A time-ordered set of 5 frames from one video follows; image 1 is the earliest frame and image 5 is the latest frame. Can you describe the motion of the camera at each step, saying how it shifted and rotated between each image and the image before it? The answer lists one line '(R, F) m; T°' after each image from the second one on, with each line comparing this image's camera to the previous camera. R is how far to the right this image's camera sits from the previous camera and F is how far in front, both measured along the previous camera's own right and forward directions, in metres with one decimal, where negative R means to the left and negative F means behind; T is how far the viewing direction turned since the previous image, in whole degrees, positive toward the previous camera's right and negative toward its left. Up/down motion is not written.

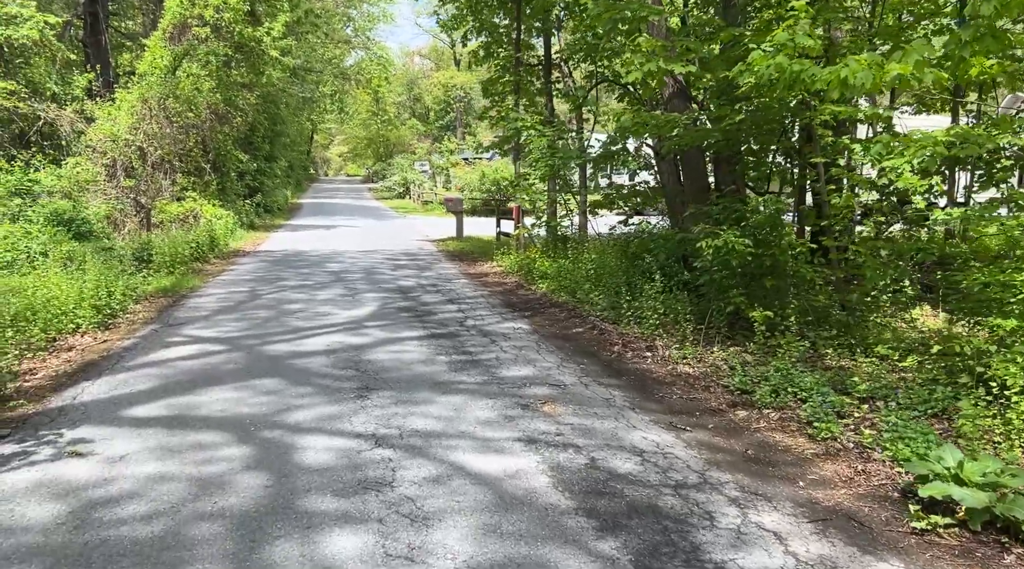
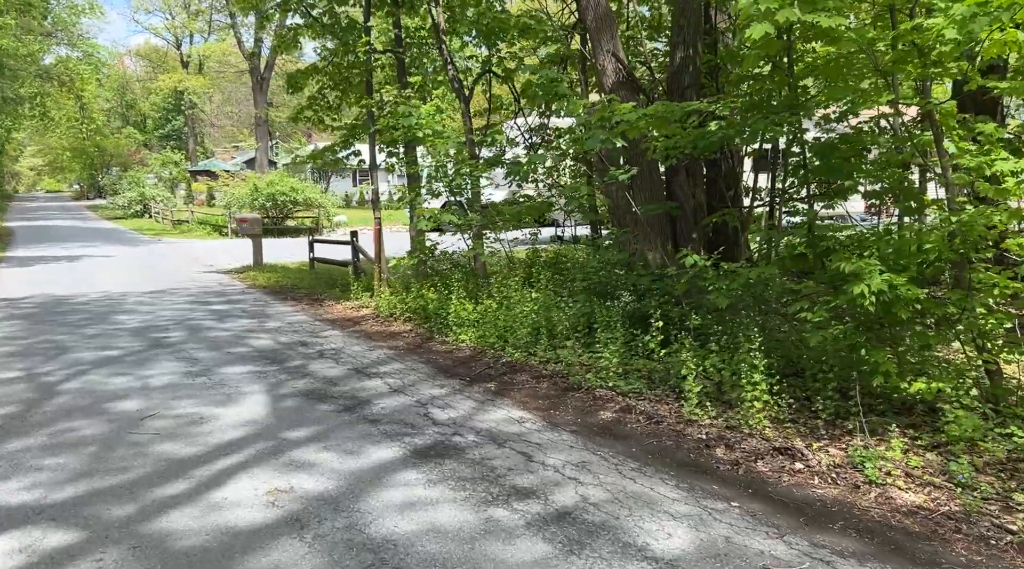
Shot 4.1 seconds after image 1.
(-1.7, +2.9) m; +18°
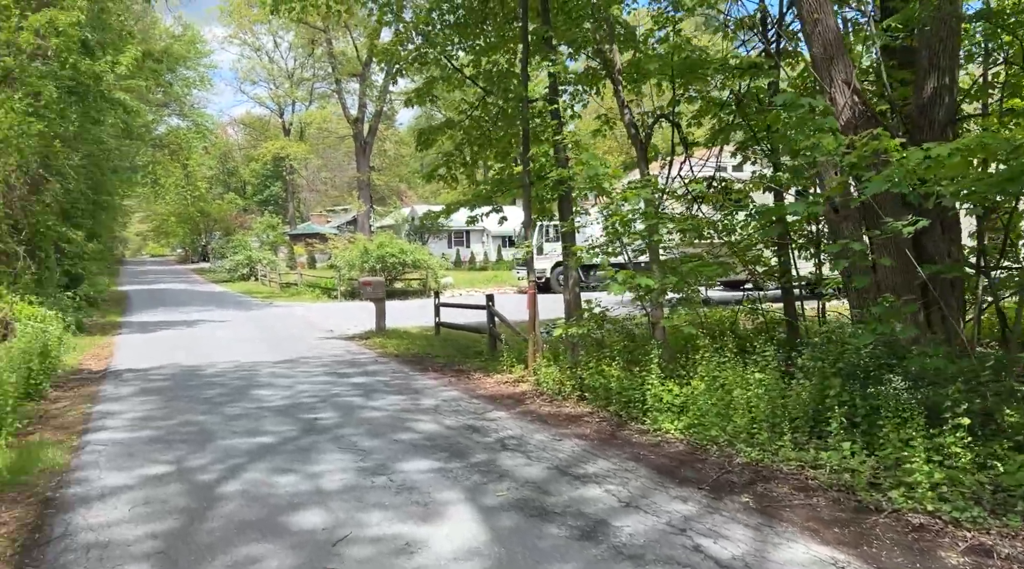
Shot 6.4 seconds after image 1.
(-1.2, +1.3) m; -6°
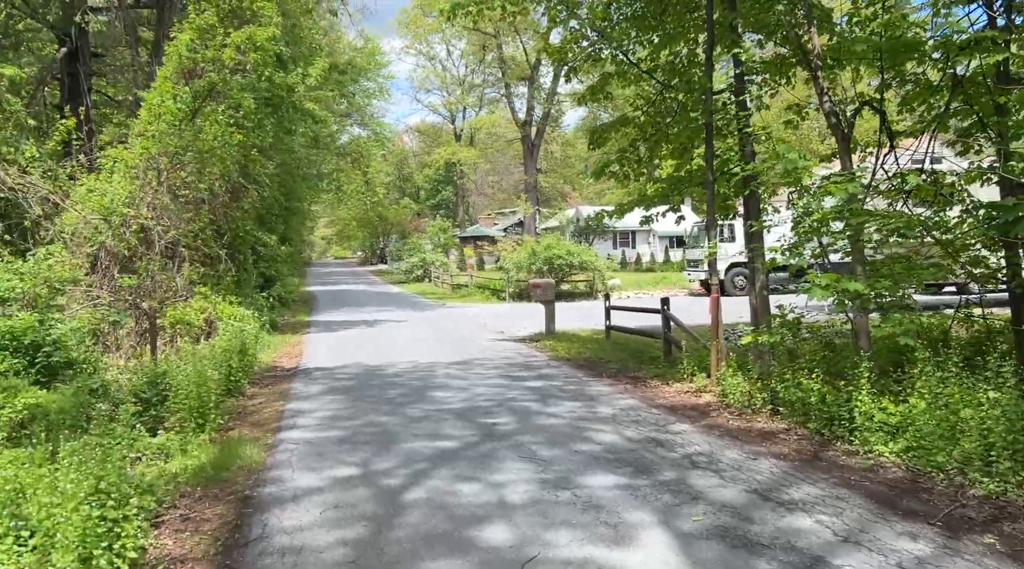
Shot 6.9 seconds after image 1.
(-0.2, +0.3) m; -12°
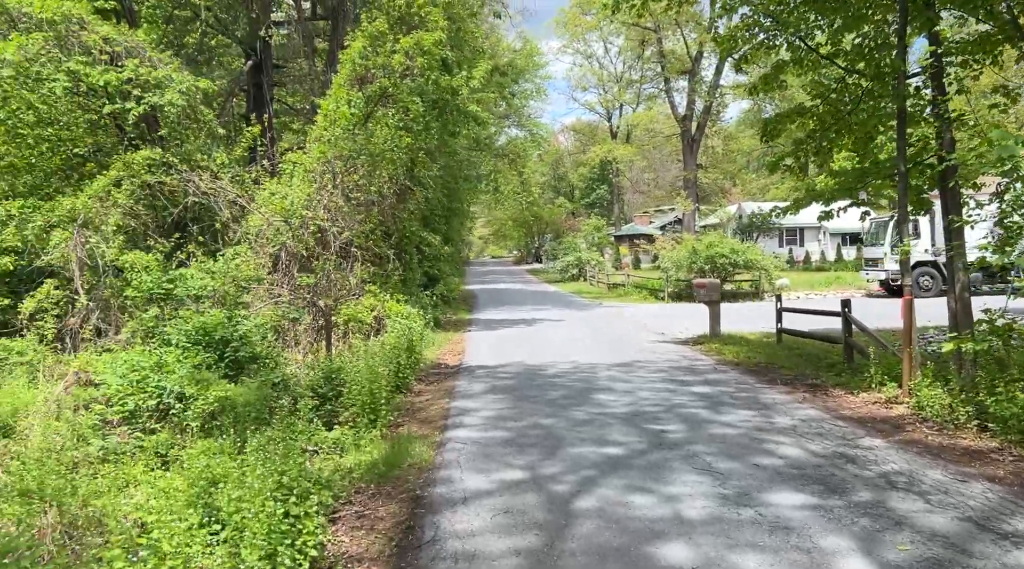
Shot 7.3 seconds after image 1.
(-0.1, +0.2) m; -11°
